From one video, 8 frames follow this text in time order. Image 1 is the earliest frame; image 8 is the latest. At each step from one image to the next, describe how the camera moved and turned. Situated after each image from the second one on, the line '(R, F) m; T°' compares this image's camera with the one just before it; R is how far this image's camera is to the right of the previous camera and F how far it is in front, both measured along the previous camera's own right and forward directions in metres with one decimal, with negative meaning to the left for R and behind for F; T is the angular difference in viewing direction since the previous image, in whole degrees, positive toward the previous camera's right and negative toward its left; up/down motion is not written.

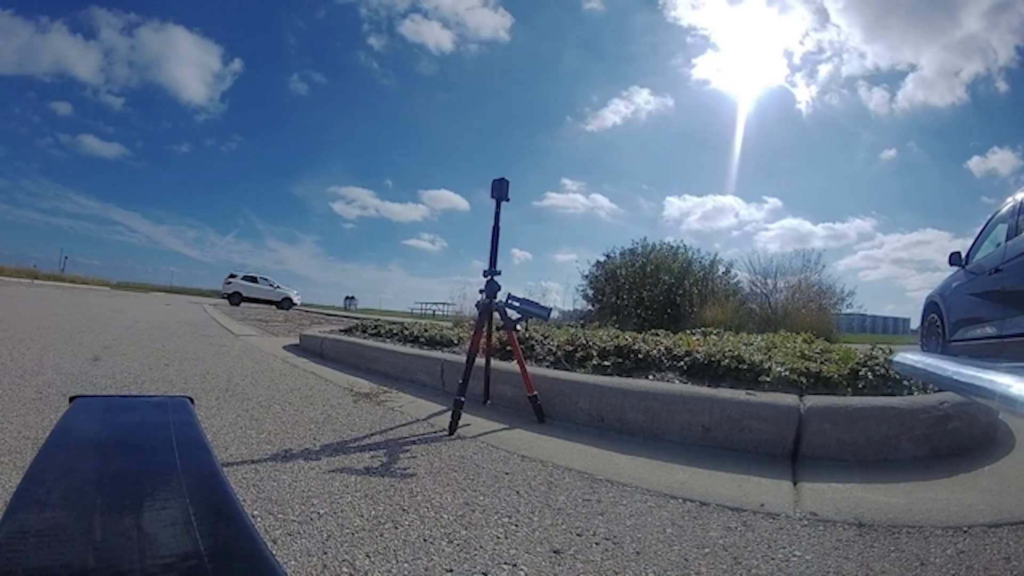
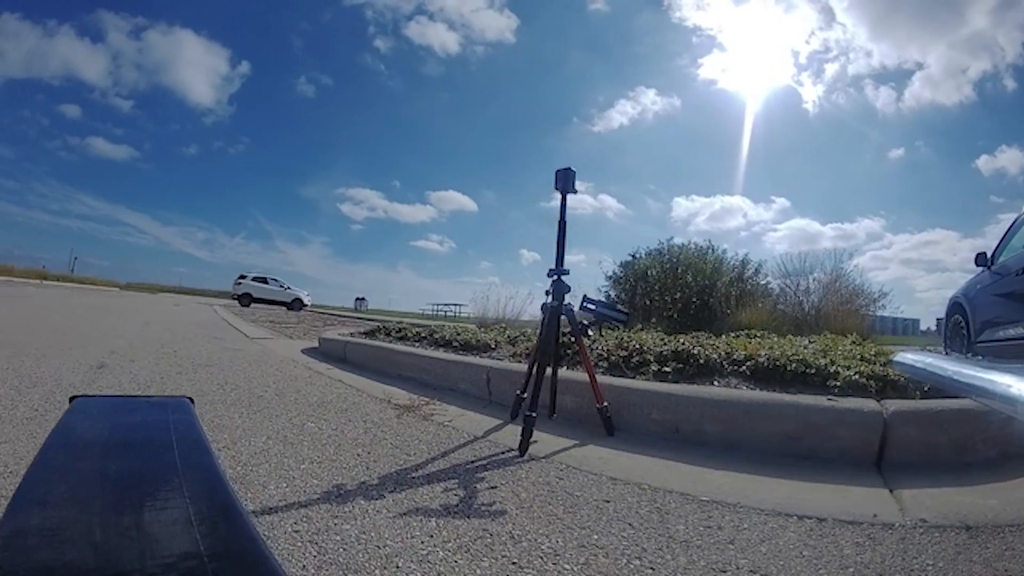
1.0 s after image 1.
(-0.2, +0.2) m; -1°
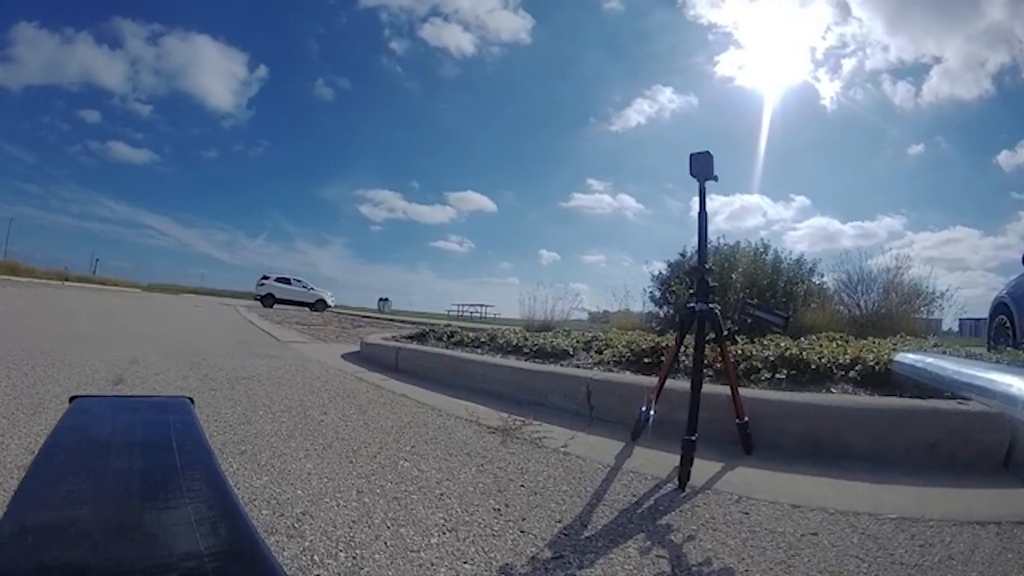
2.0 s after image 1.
(-0.3, +0.3) m; -2°
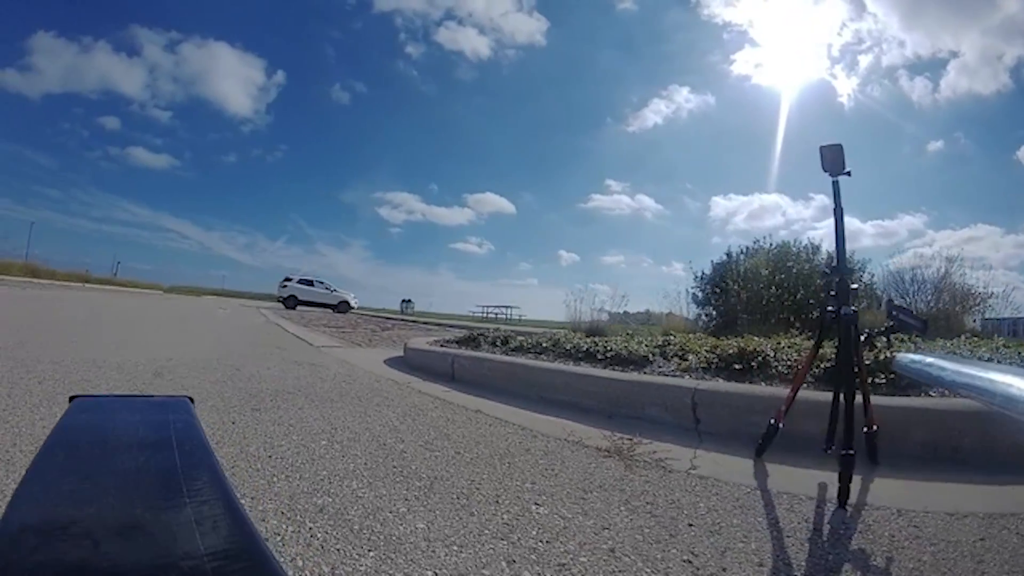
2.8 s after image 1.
(-0.2, +0.1) m; -2°
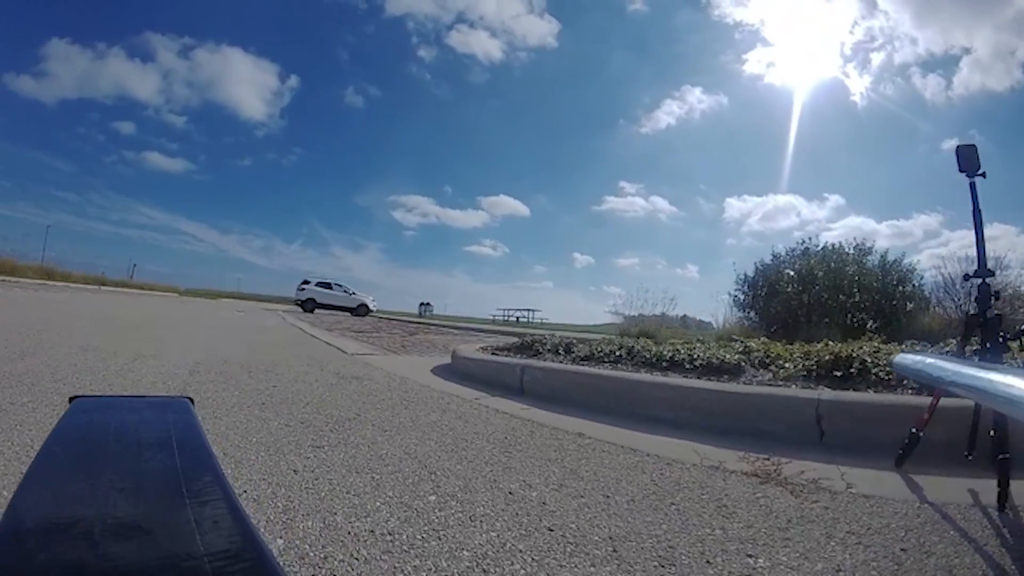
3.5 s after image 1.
(-0.3, +0.1) m; -1°
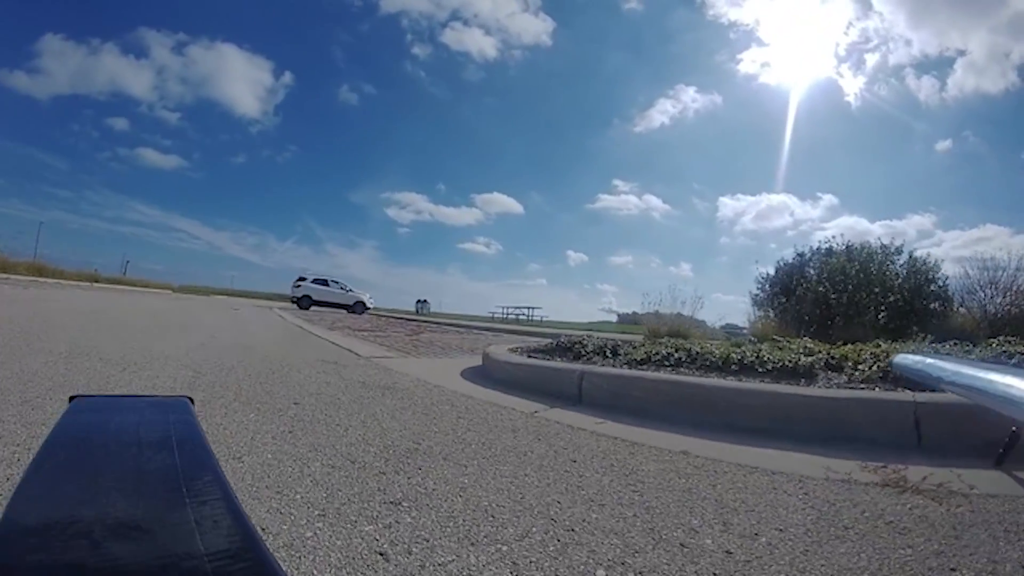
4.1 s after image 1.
(-0.2, +0.1) m; +1°
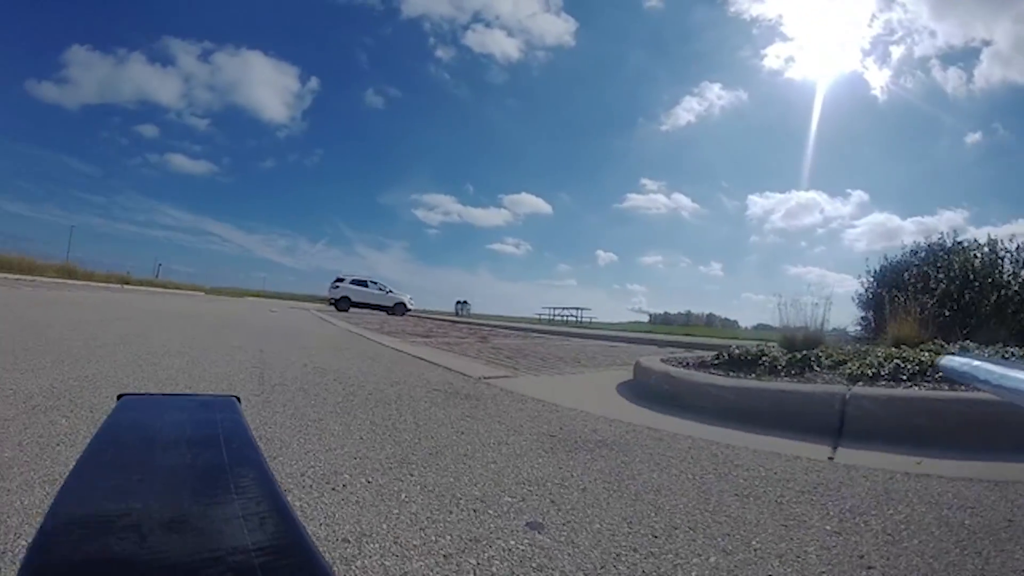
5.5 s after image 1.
(-1.2, +1.4) m; -3°
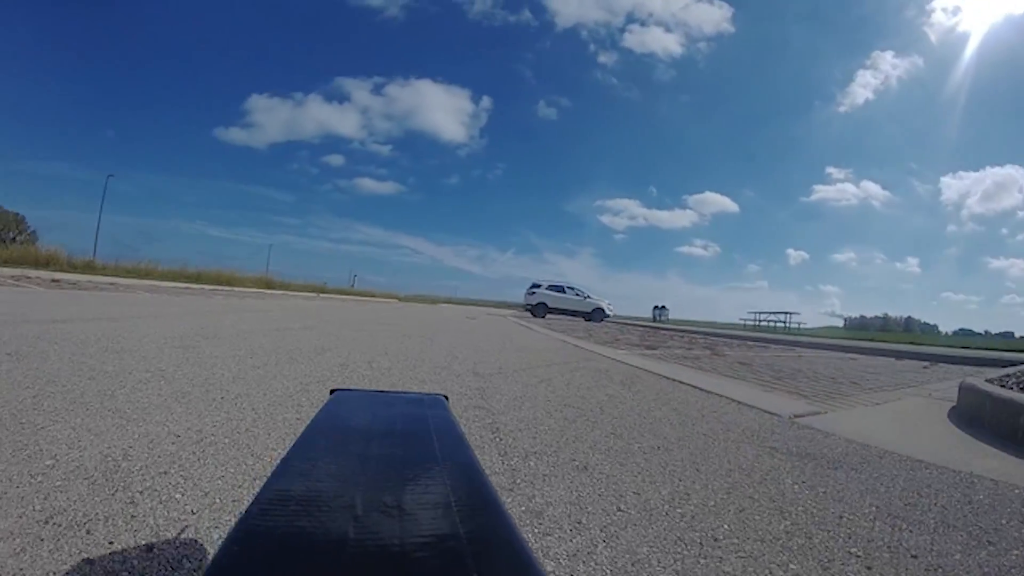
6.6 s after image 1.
(-1.9, +3.2) m; -17°
